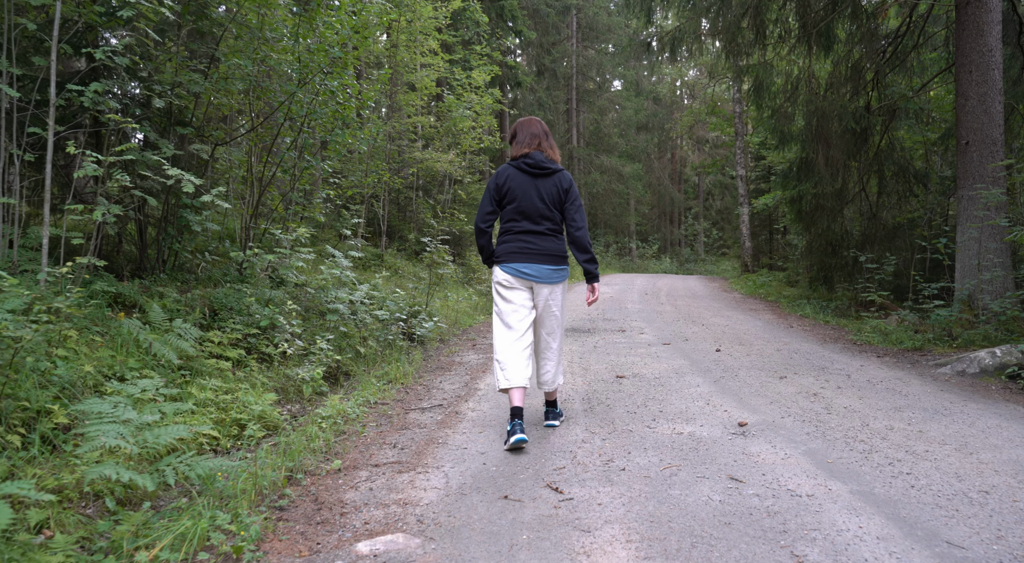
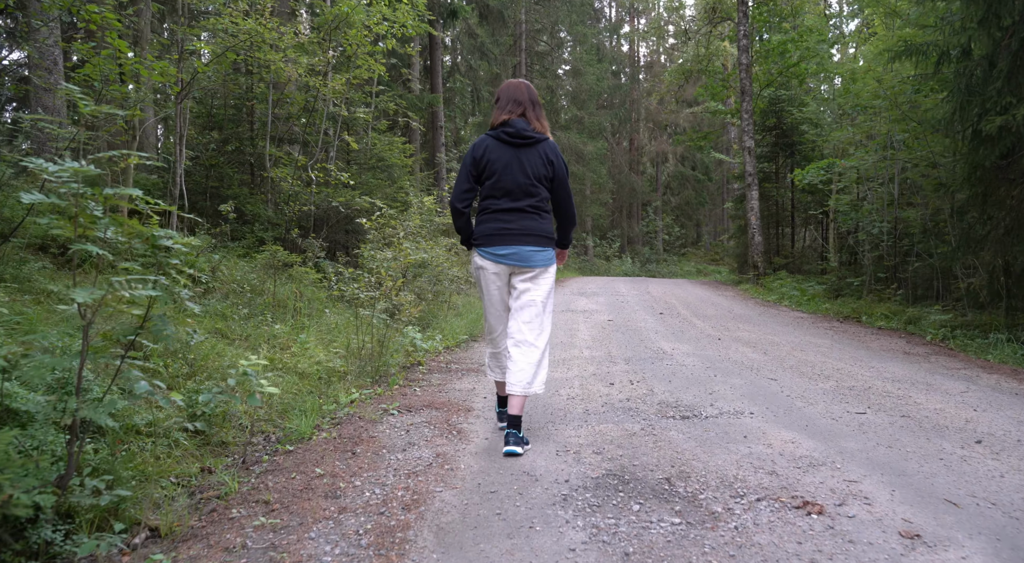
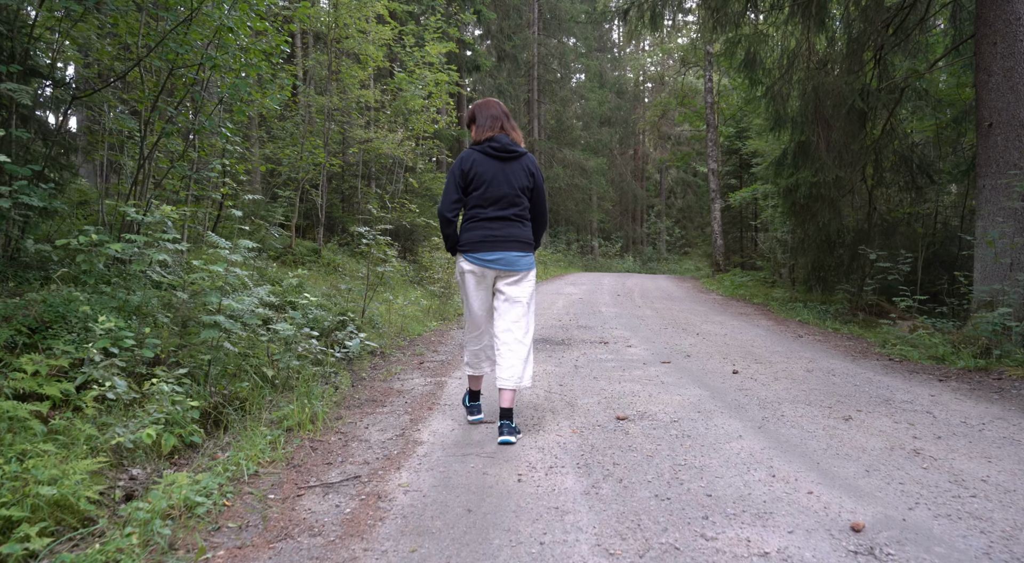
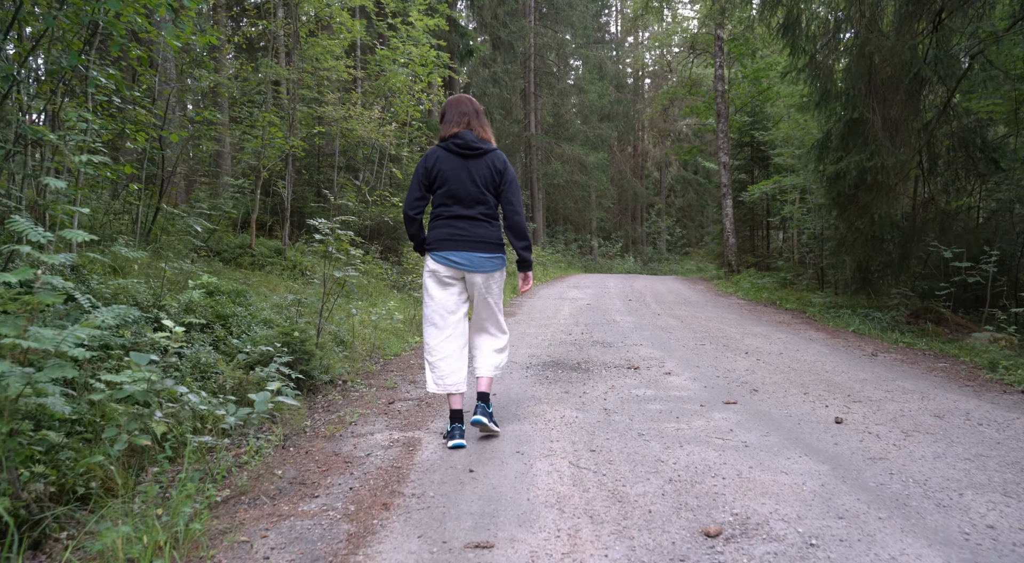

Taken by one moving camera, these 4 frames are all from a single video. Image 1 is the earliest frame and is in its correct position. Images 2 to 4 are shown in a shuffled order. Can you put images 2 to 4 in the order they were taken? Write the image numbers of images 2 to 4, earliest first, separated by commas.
3, 4, 2
